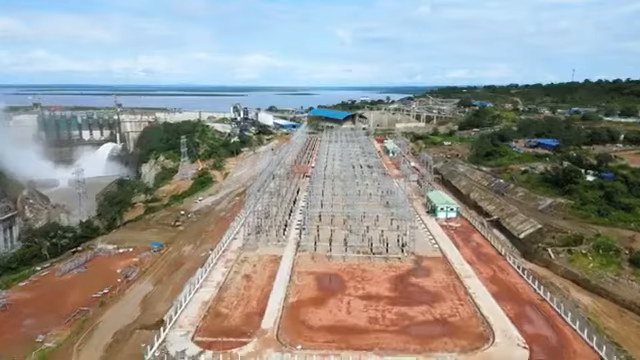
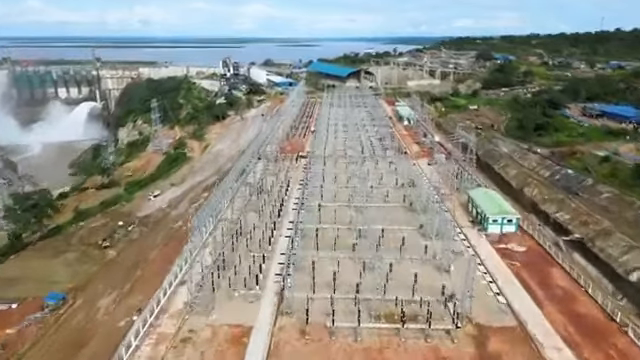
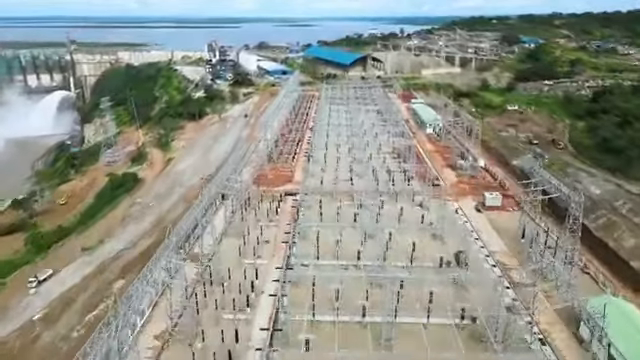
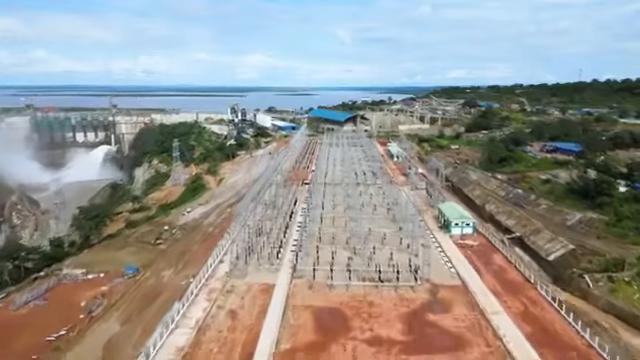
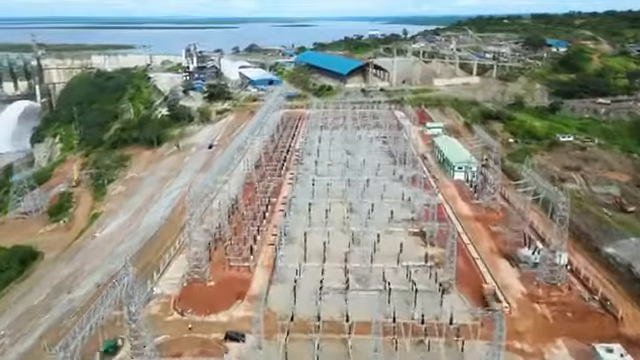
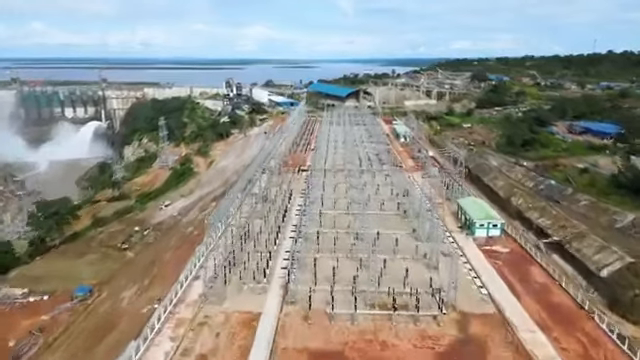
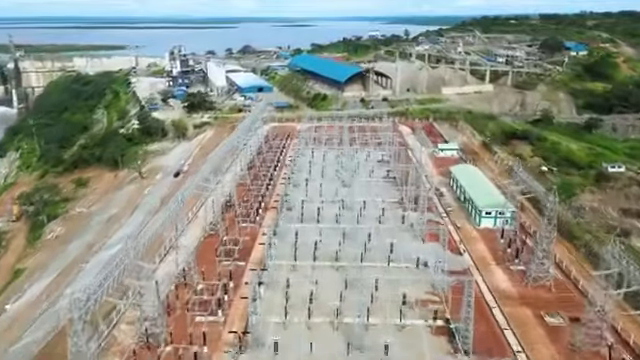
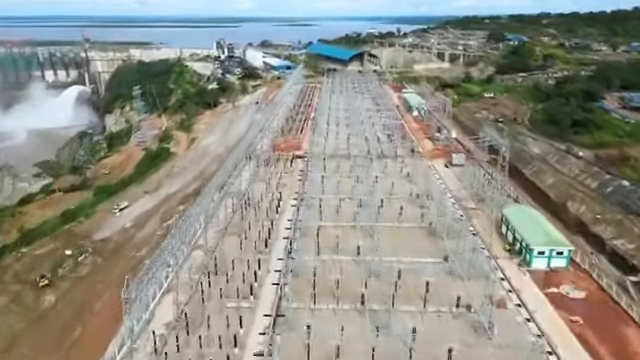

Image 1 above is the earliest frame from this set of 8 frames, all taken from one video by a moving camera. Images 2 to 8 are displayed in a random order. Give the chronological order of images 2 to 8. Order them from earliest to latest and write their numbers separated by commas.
4, 6, 2, 8, 3, 5, 7
